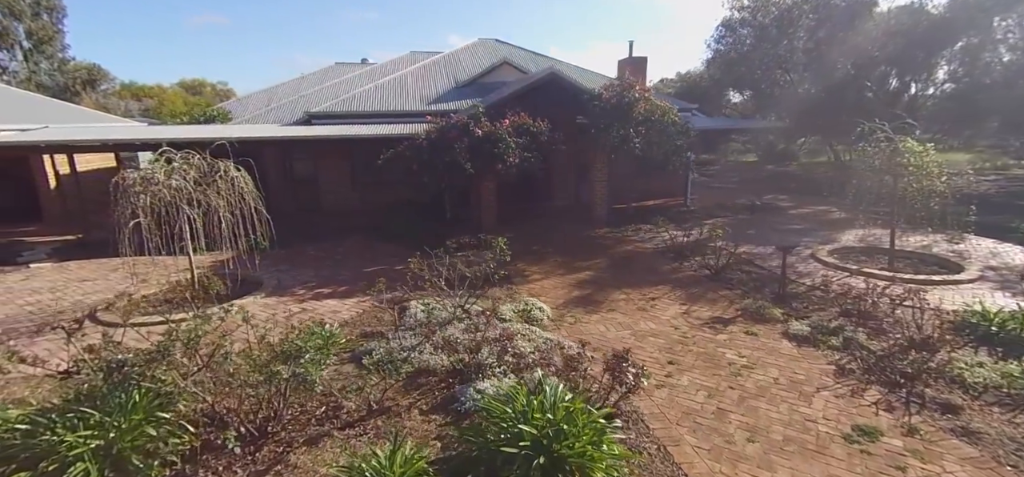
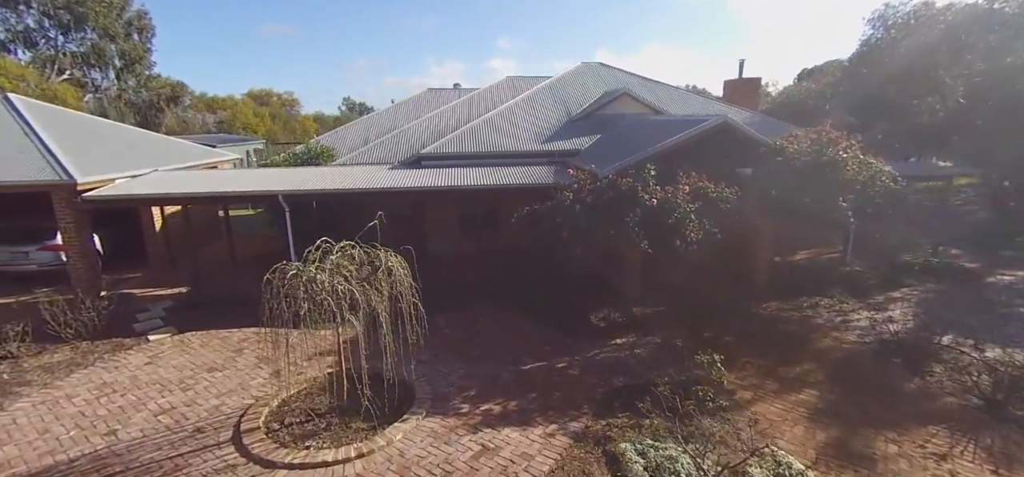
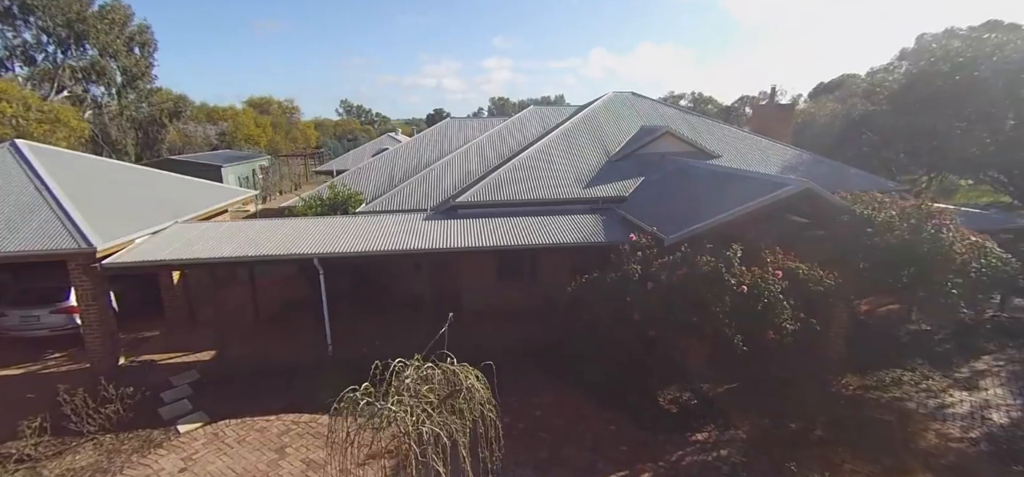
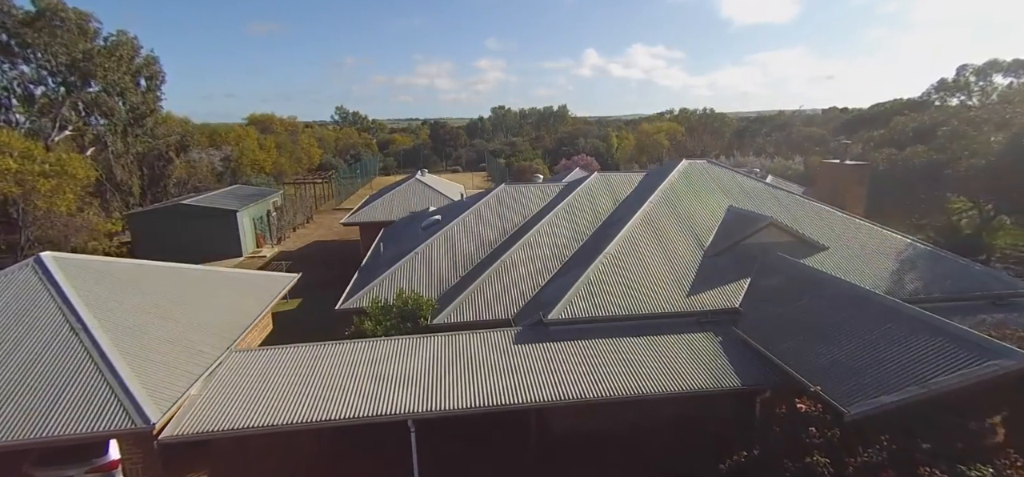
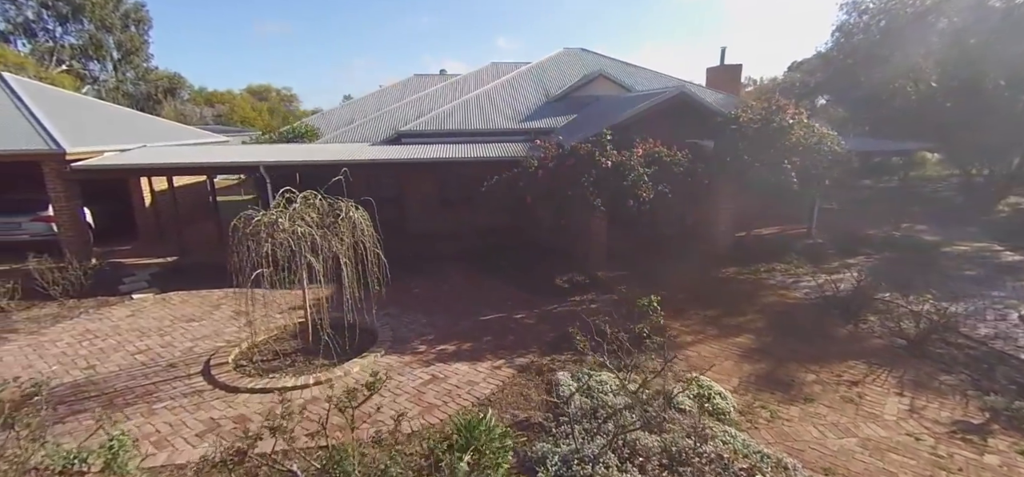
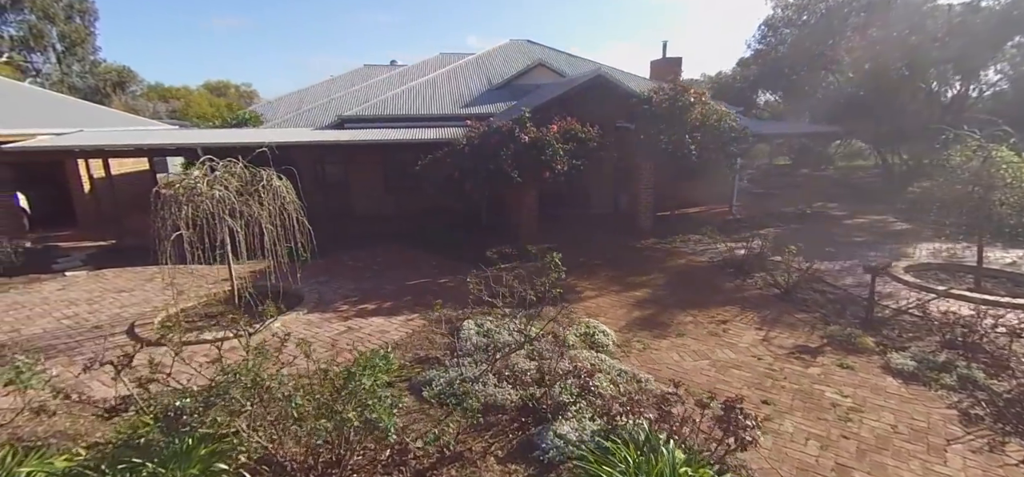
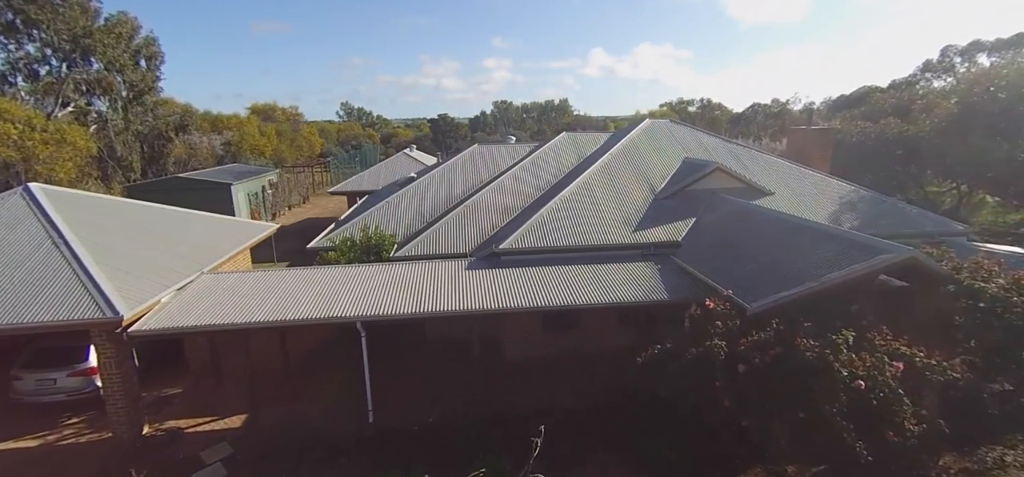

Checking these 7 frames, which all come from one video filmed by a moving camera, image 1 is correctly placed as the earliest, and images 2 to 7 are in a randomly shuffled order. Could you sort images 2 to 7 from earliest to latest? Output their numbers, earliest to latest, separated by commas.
6, 5, 2, 3, 7, 4
